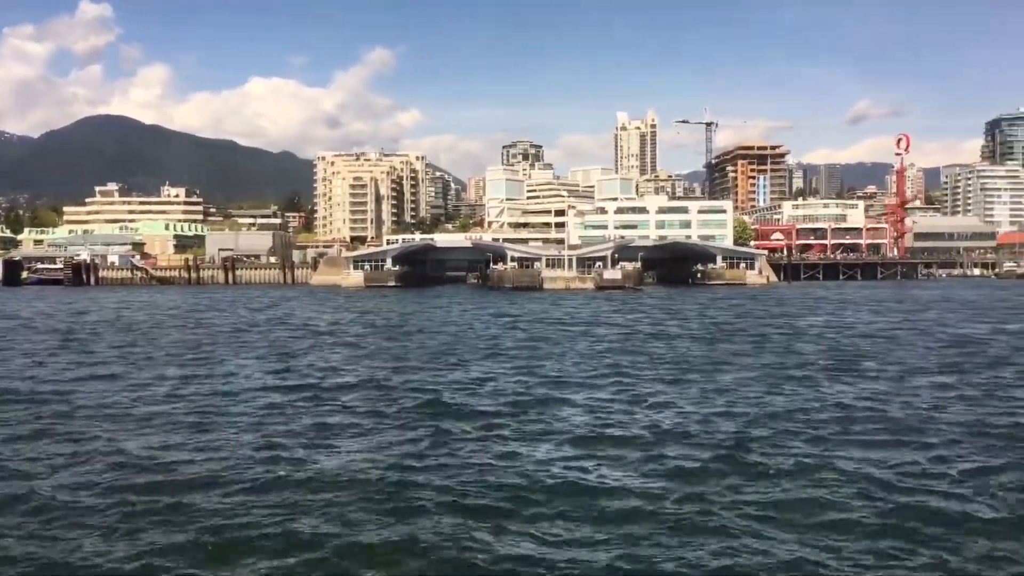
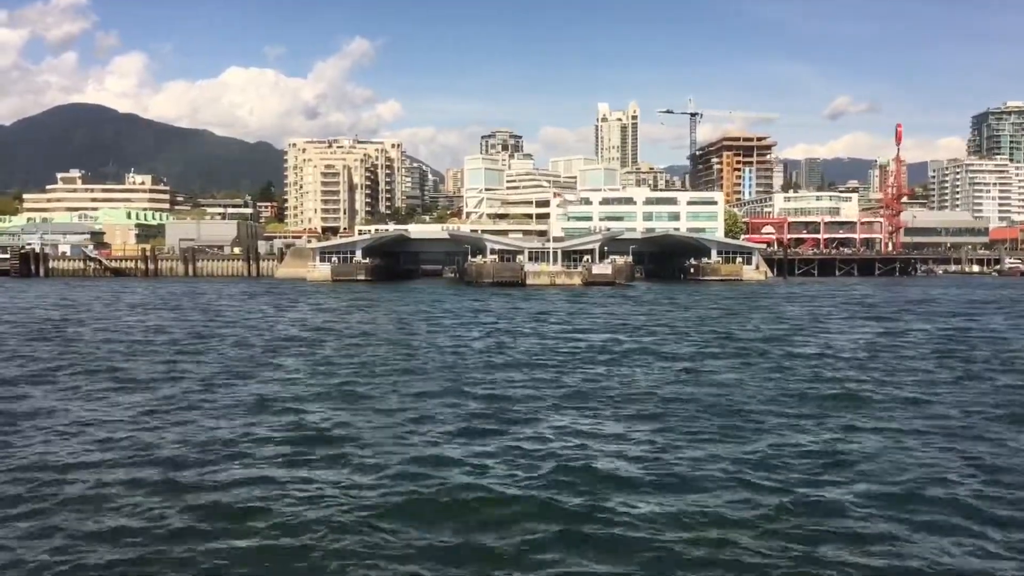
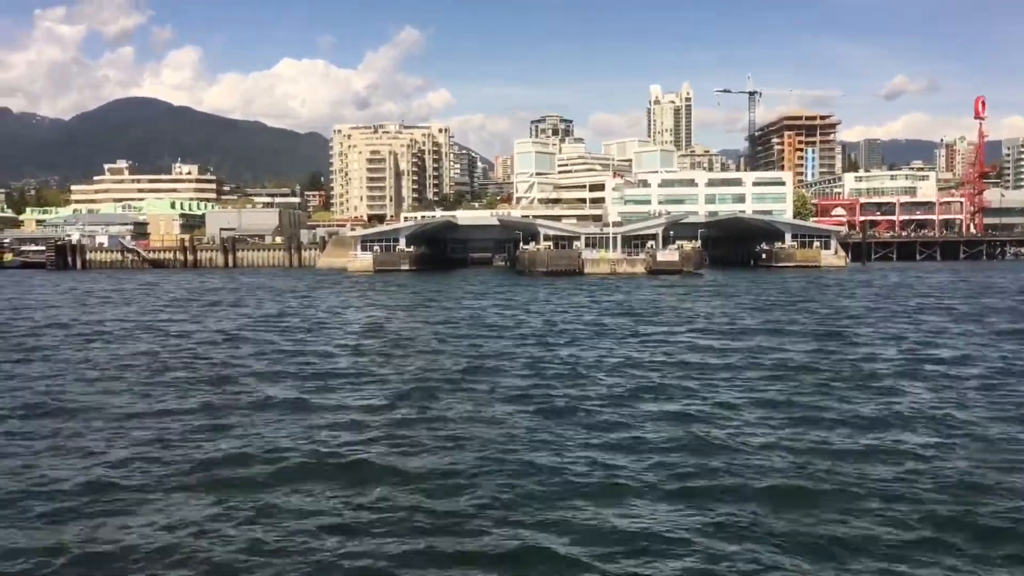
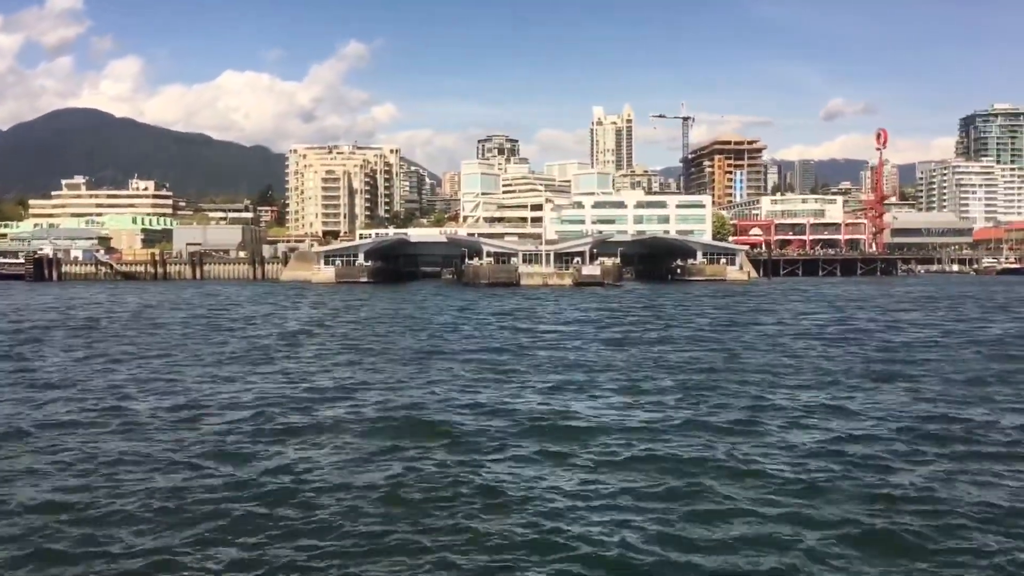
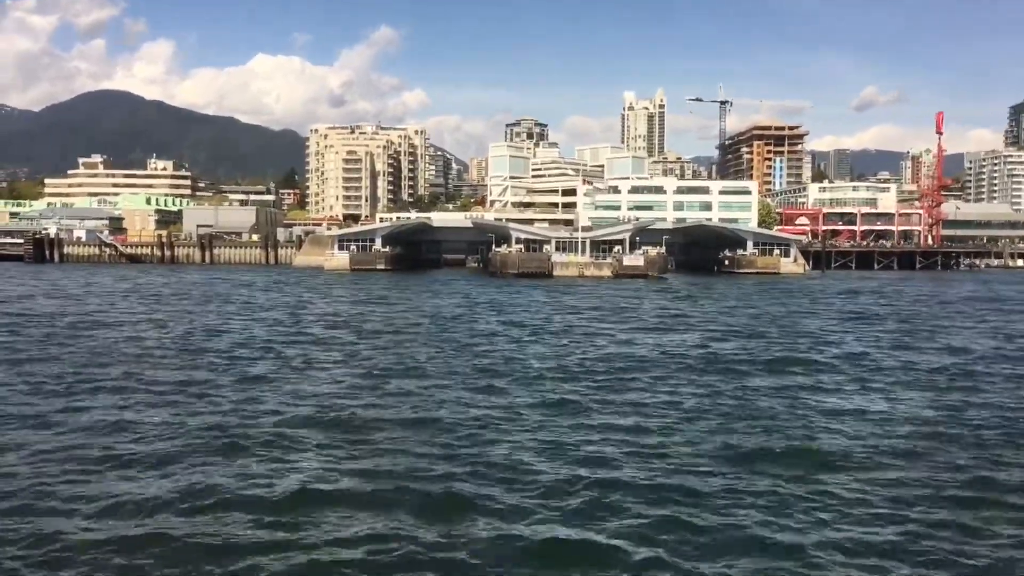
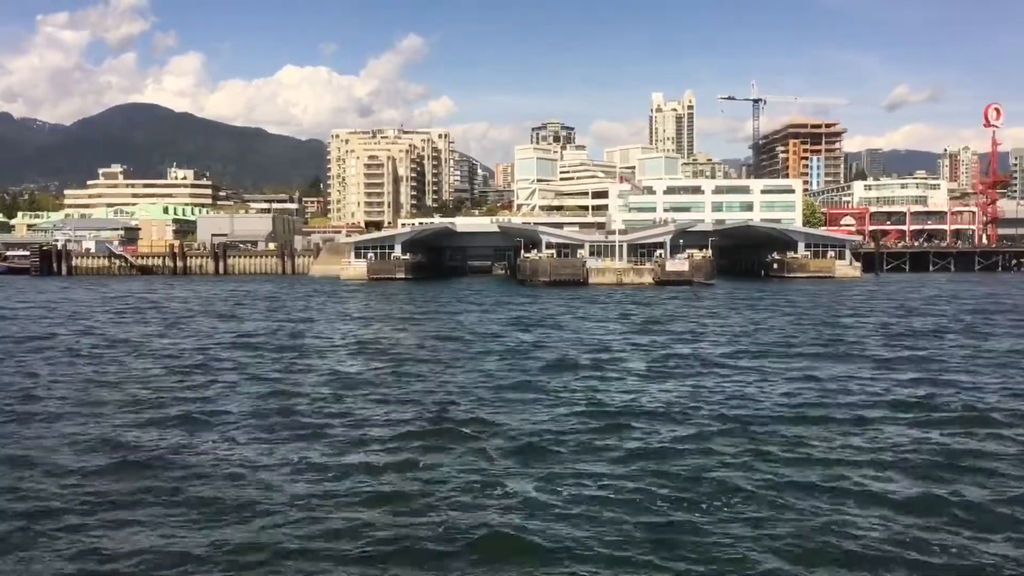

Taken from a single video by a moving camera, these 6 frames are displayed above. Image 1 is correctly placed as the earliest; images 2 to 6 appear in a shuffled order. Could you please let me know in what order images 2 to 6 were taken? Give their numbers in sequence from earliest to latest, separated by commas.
4, 2, 5, 3, 6
